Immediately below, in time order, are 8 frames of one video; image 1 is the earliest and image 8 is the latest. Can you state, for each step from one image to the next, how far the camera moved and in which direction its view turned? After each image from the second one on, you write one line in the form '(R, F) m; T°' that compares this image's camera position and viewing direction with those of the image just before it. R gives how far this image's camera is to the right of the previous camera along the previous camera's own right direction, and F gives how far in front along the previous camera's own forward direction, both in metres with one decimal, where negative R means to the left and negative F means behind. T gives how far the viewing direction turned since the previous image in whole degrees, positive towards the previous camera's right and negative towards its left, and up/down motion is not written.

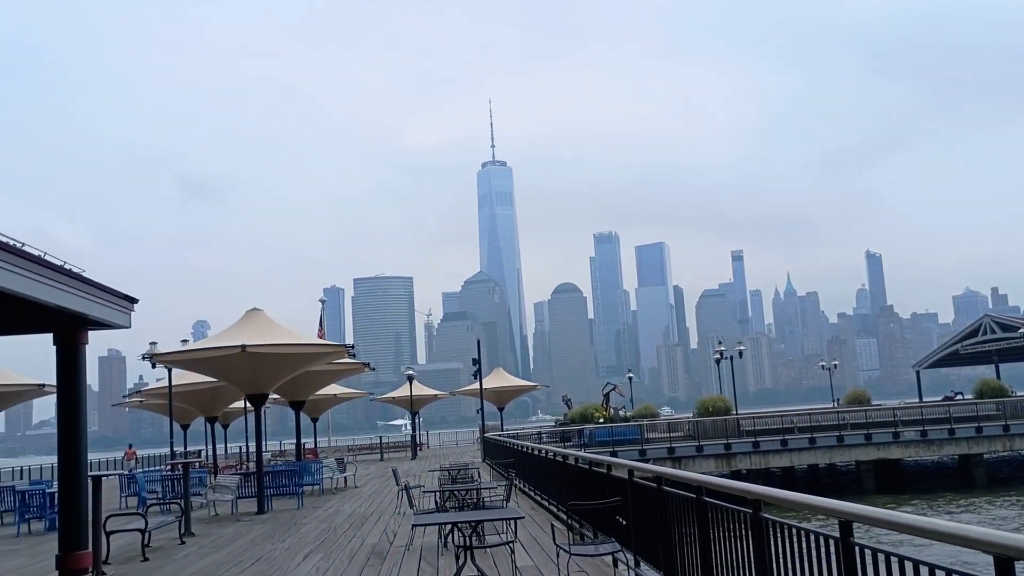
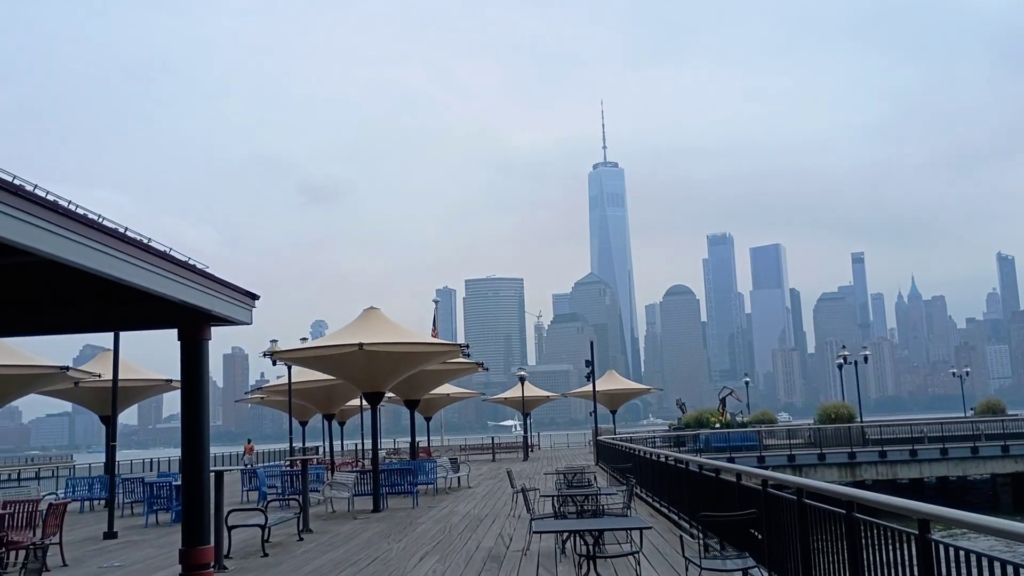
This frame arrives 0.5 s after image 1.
(-0.1, +0.3) m; -7°
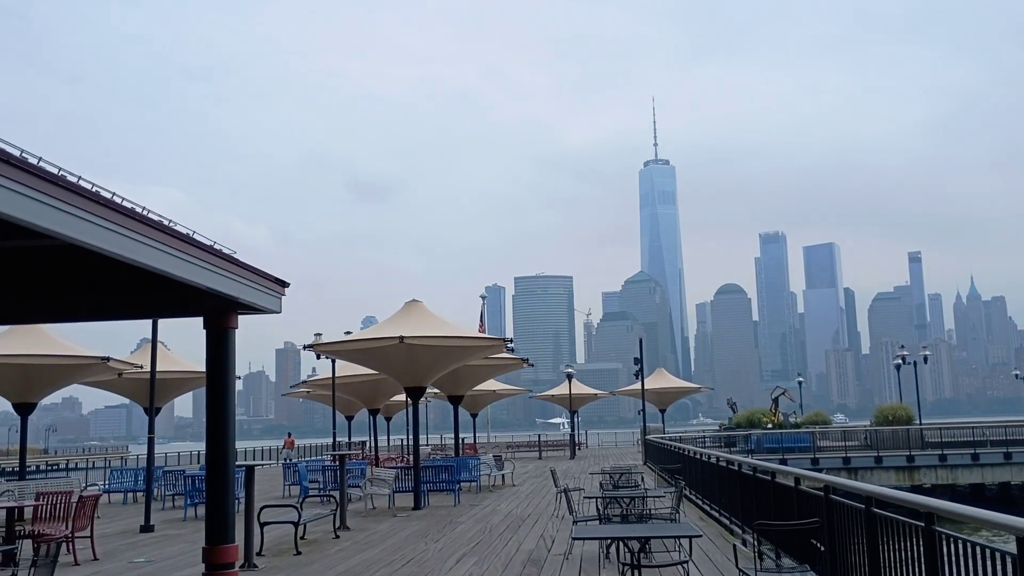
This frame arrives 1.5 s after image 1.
(+0.1, +0.6) m; -3°
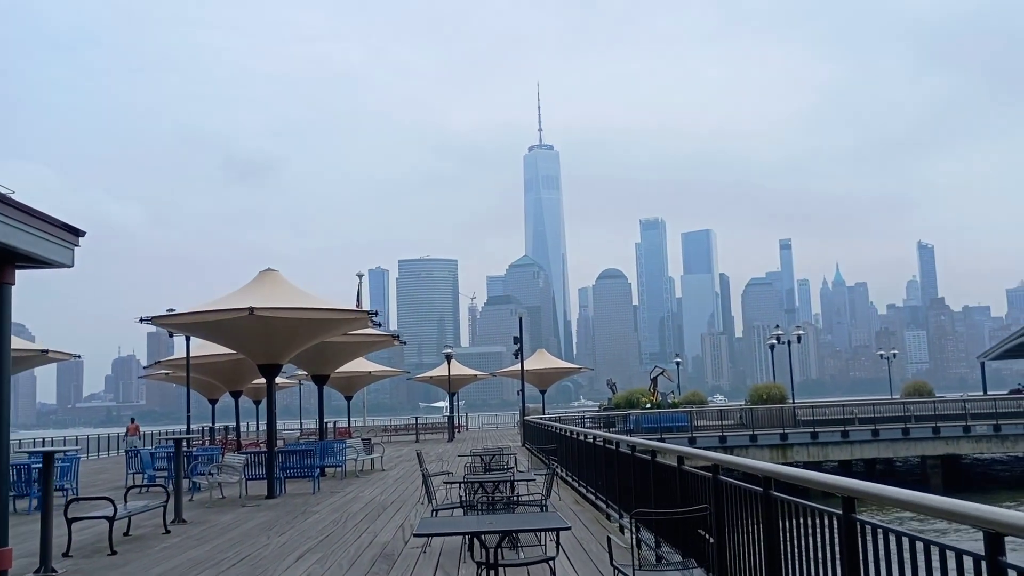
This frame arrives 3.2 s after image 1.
(+0.3, +1.3) m; +7°
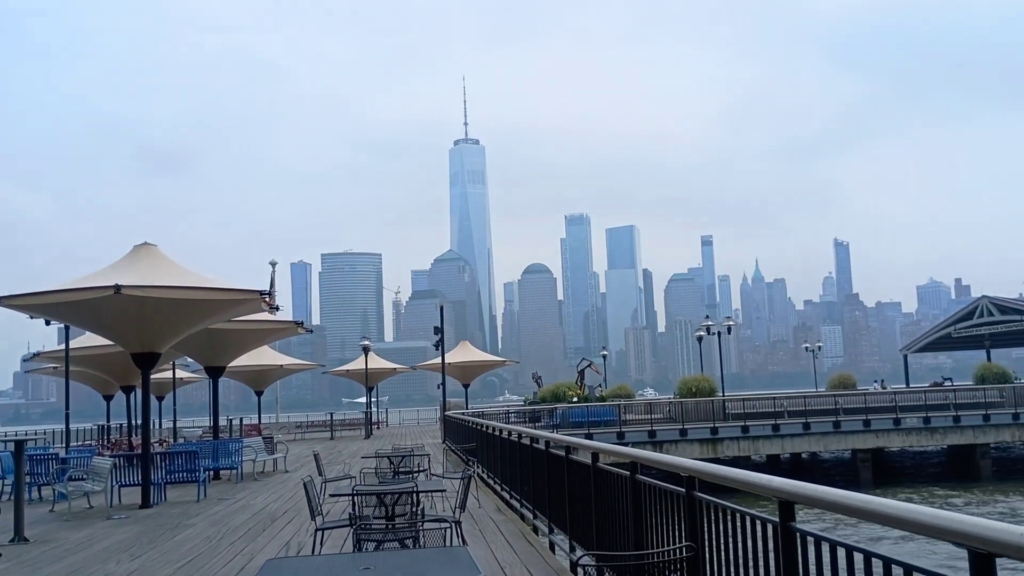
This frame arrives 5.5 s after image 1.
(+0.2, +1.9) m; +4°
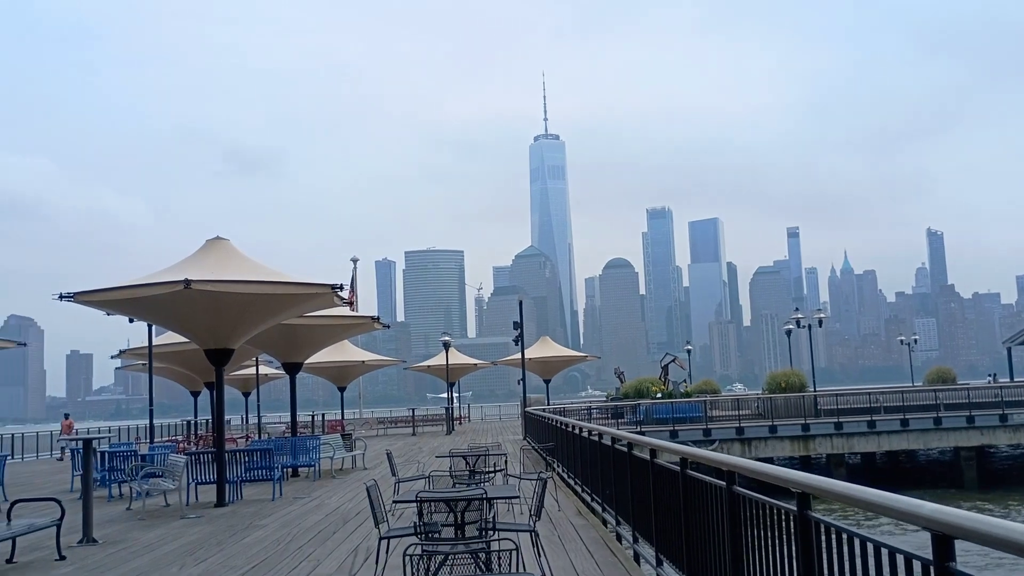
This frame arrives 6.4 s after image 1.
(0.0, +0.7) m; -5°
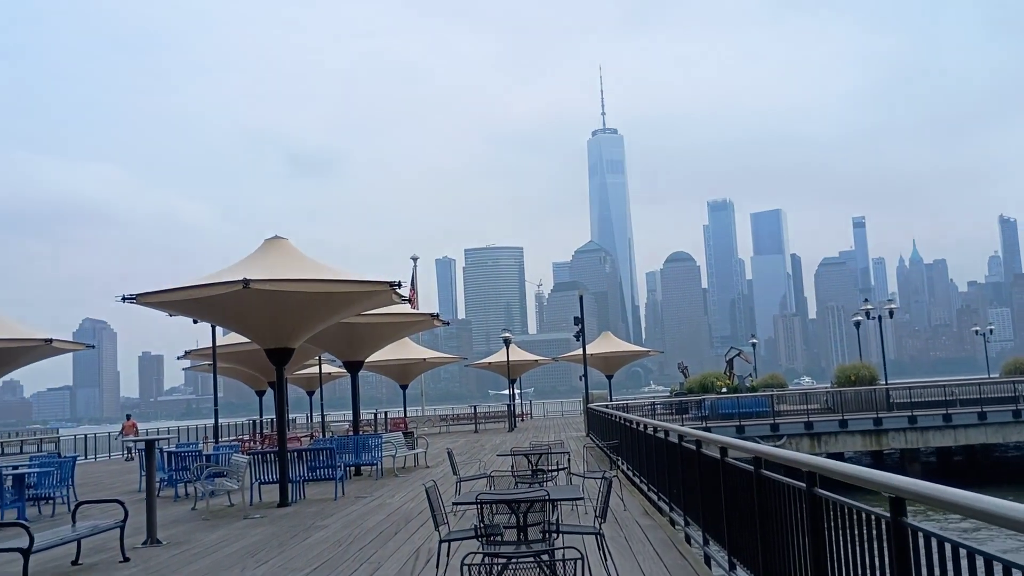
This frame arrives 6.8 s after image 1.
(0.0, +0.3) m; -4°
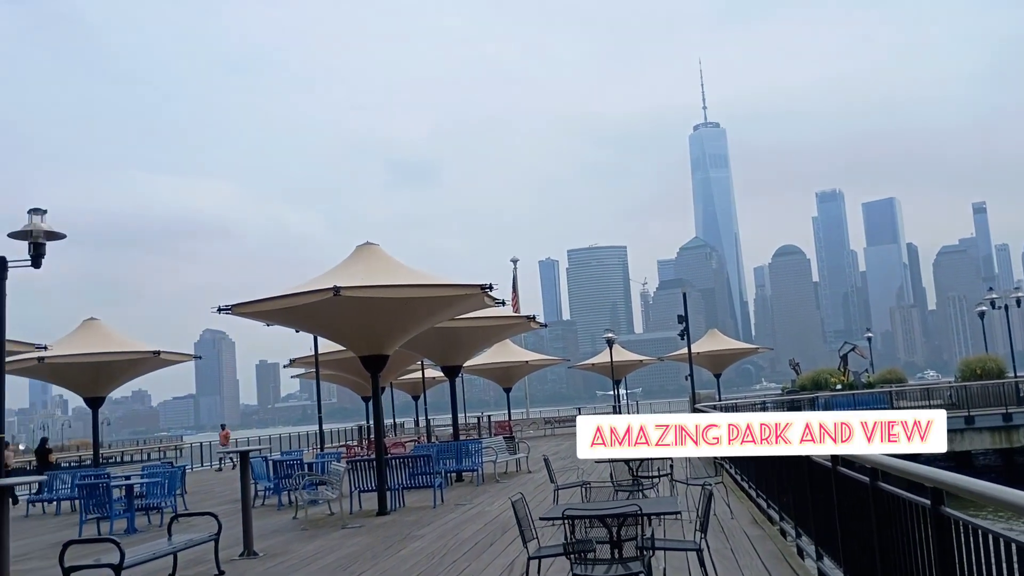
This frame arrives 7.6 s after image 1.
(+0.1, +0.4) m; -6°
